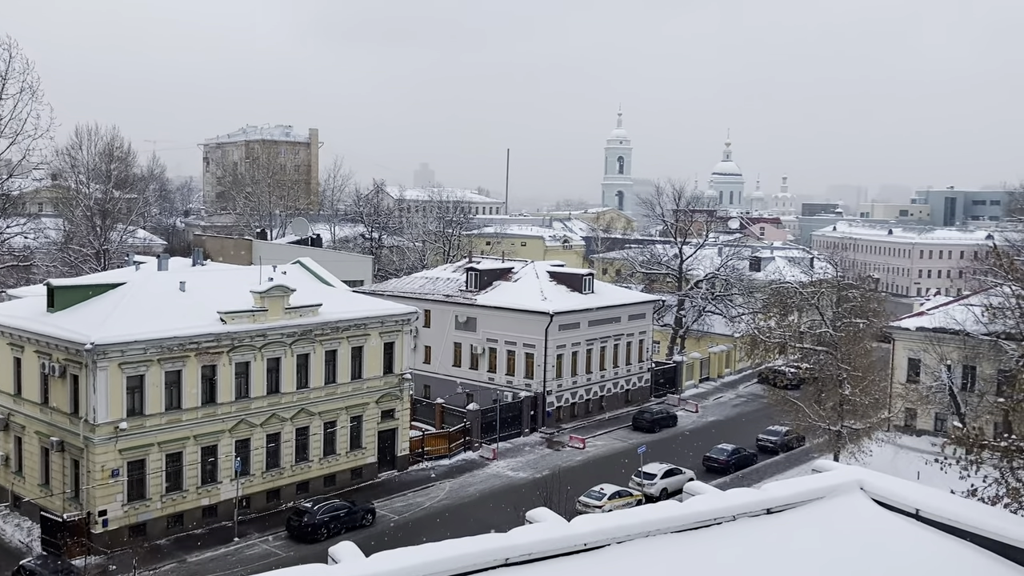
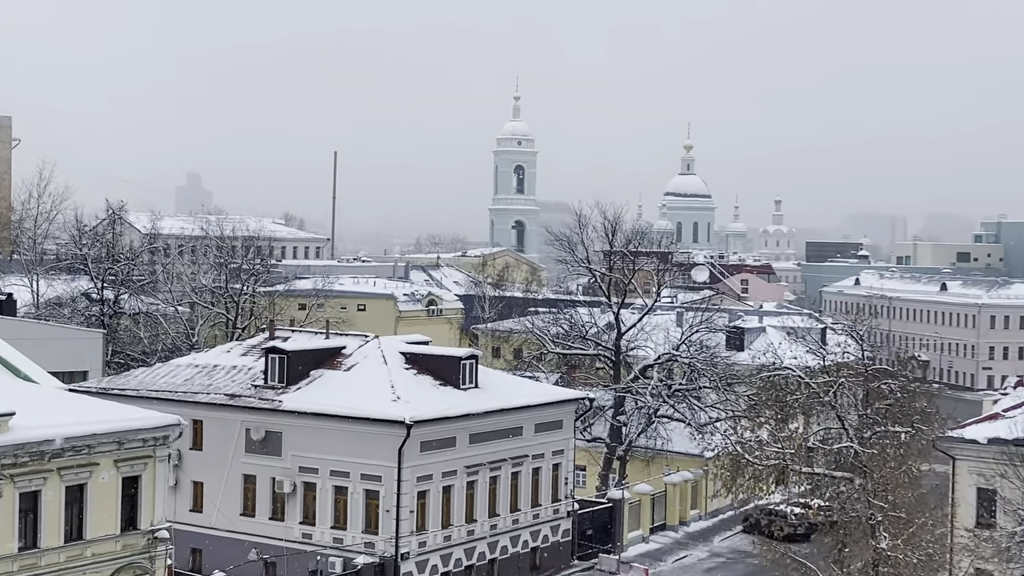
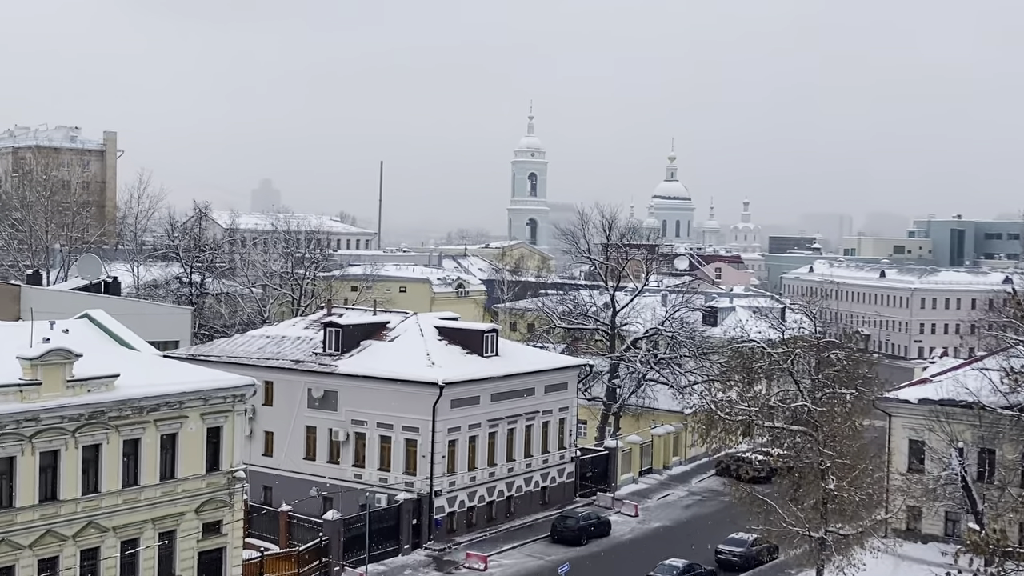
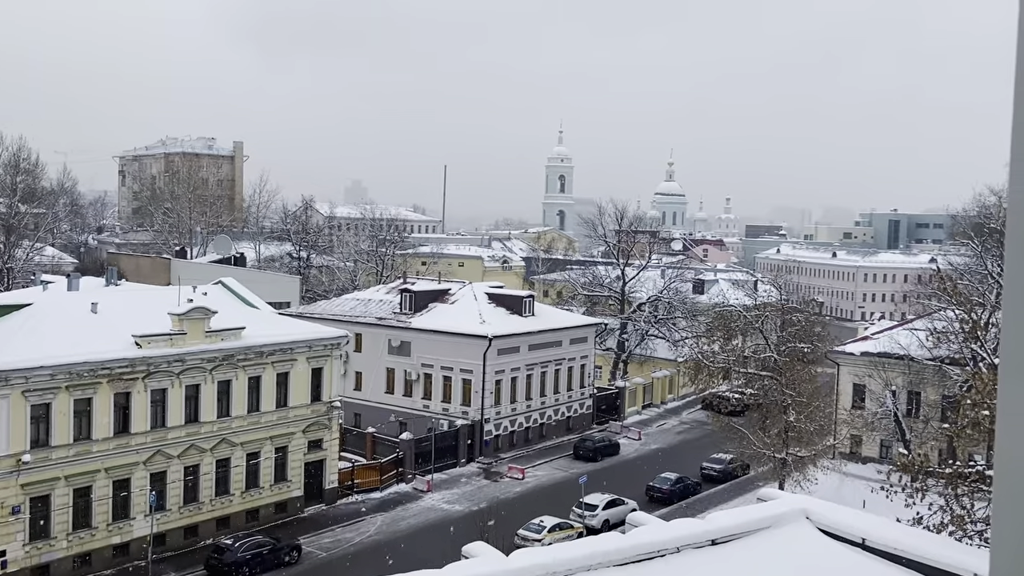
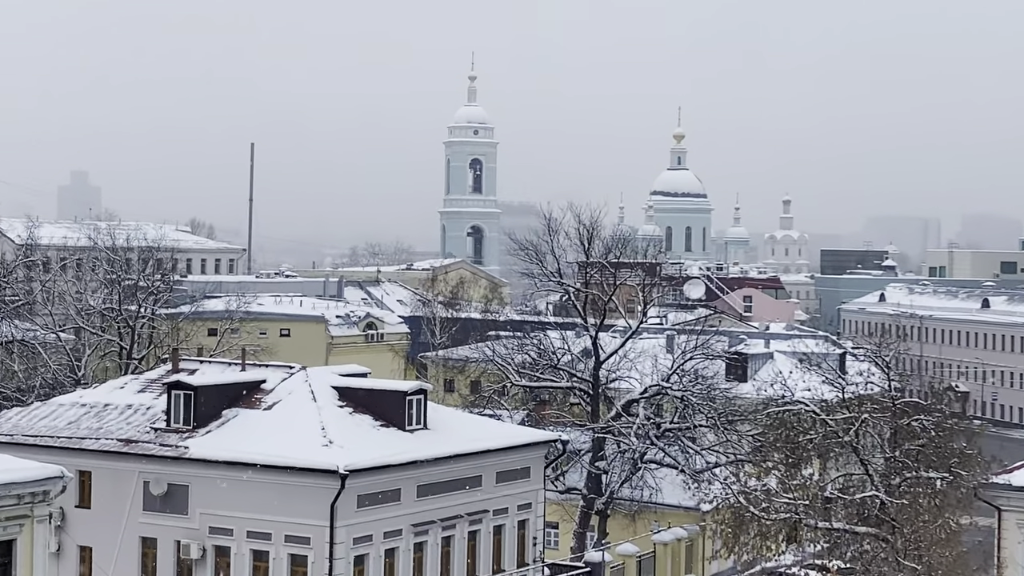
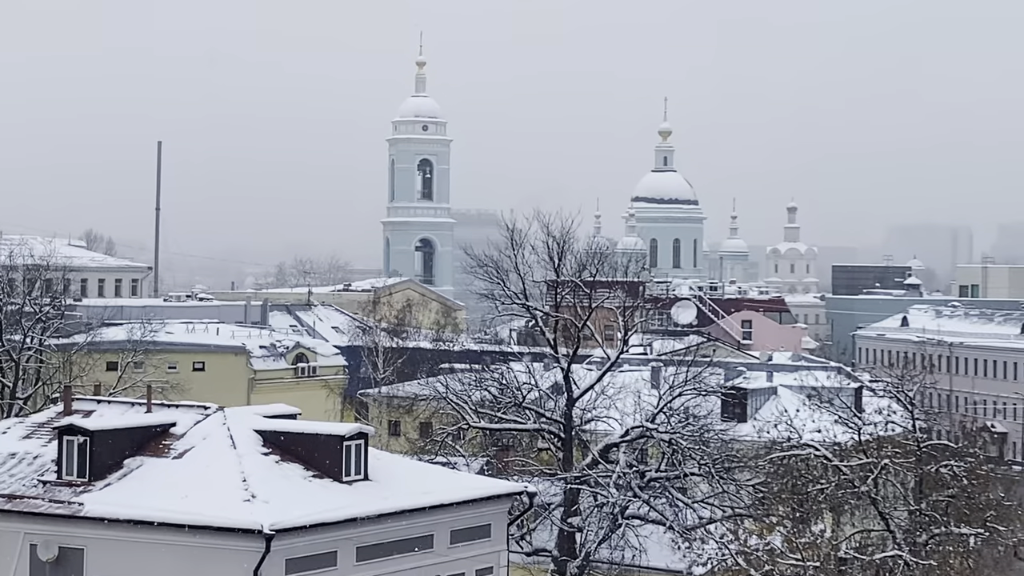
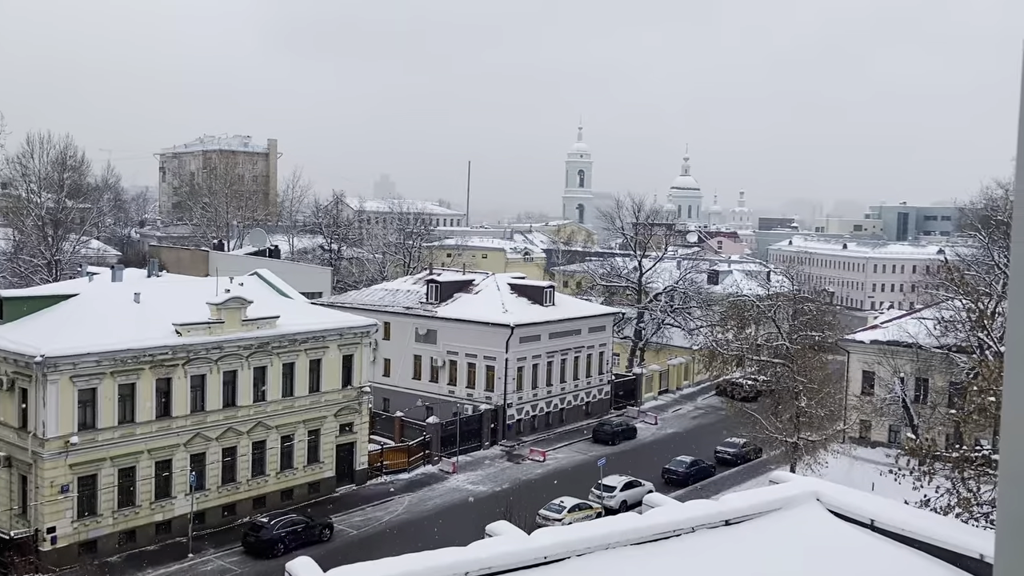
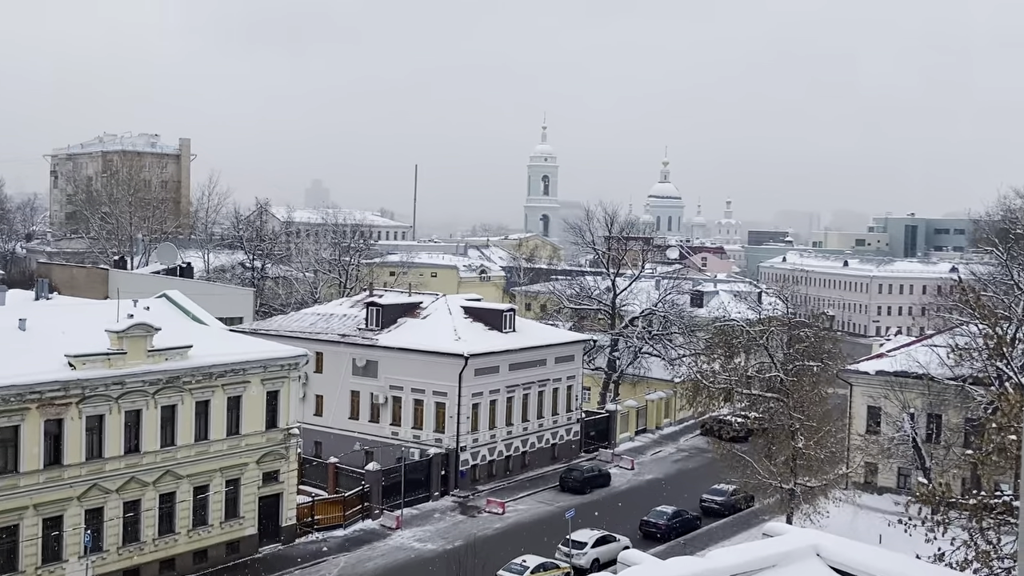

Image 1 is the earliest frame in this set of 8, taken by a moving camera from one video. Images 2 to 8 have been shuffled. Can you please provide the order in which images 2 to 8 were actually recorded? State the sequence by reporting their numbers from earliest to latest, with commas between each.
7, 4, 8, 3, 2, 5, 6
